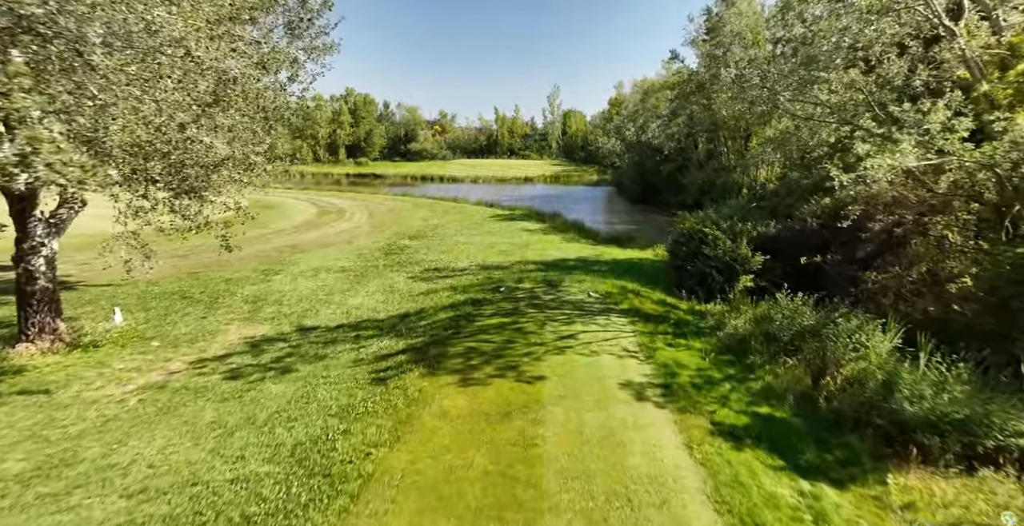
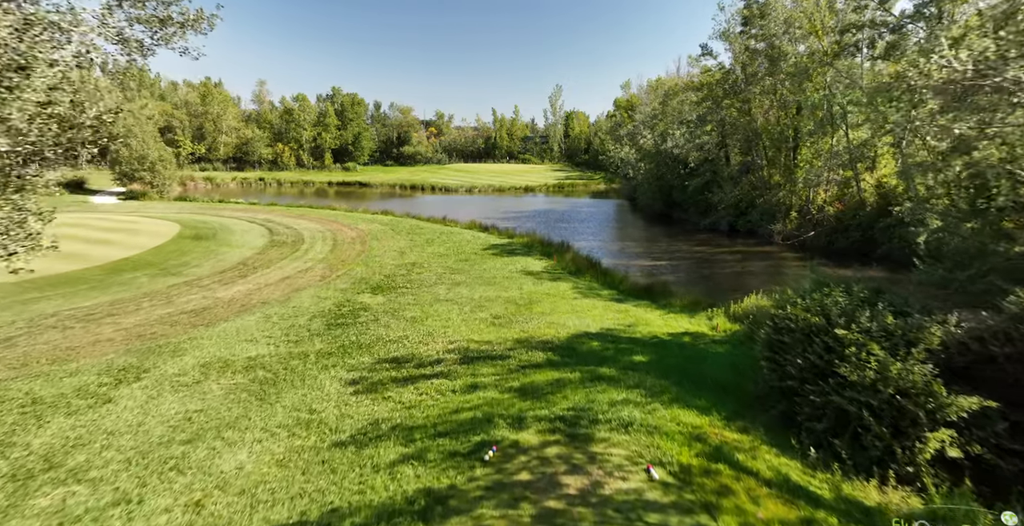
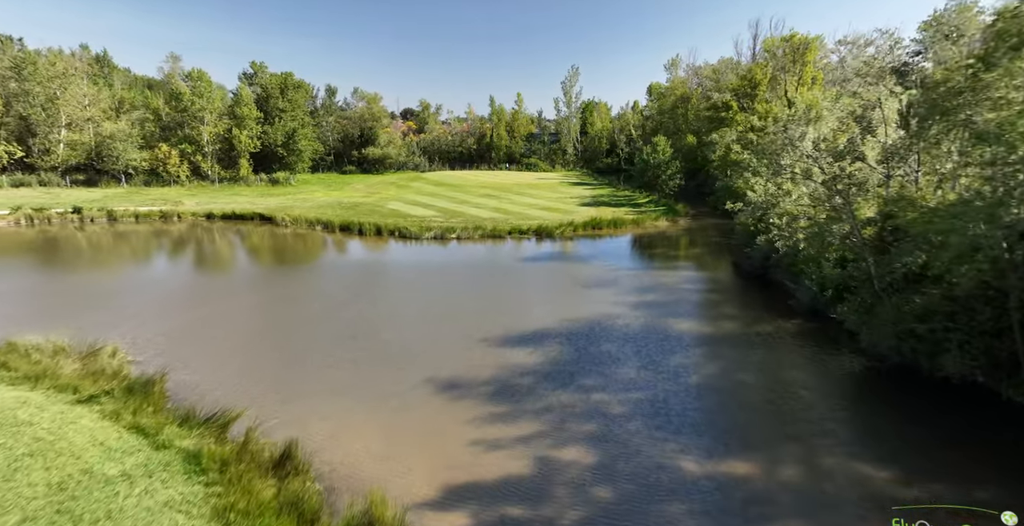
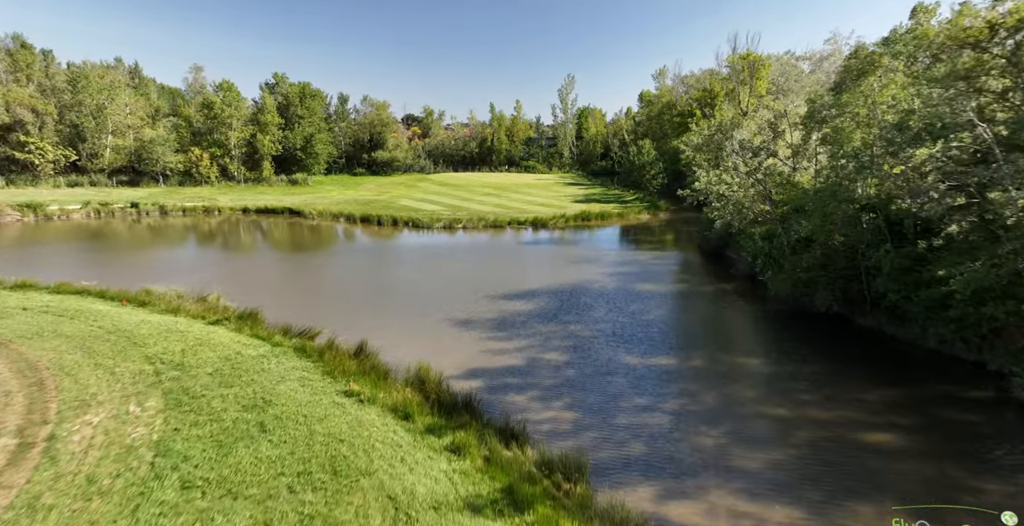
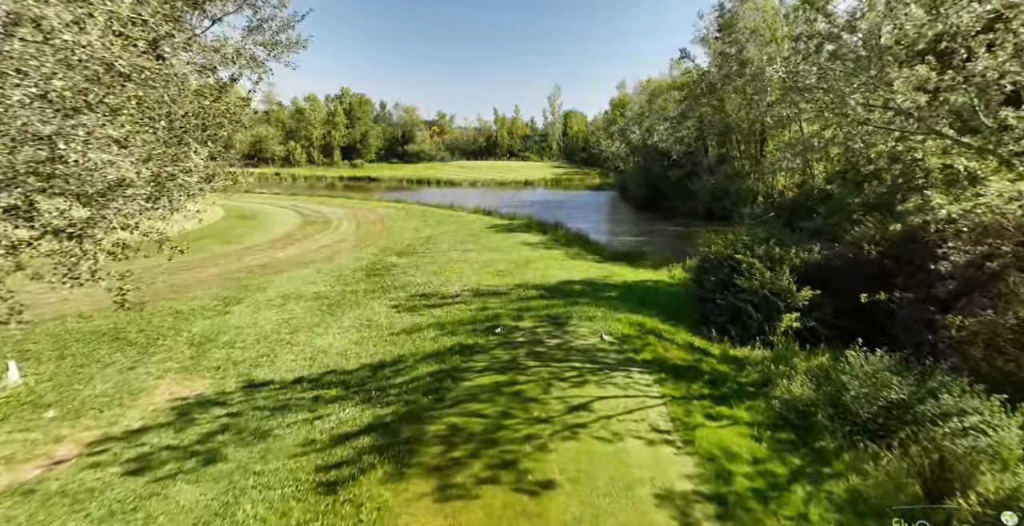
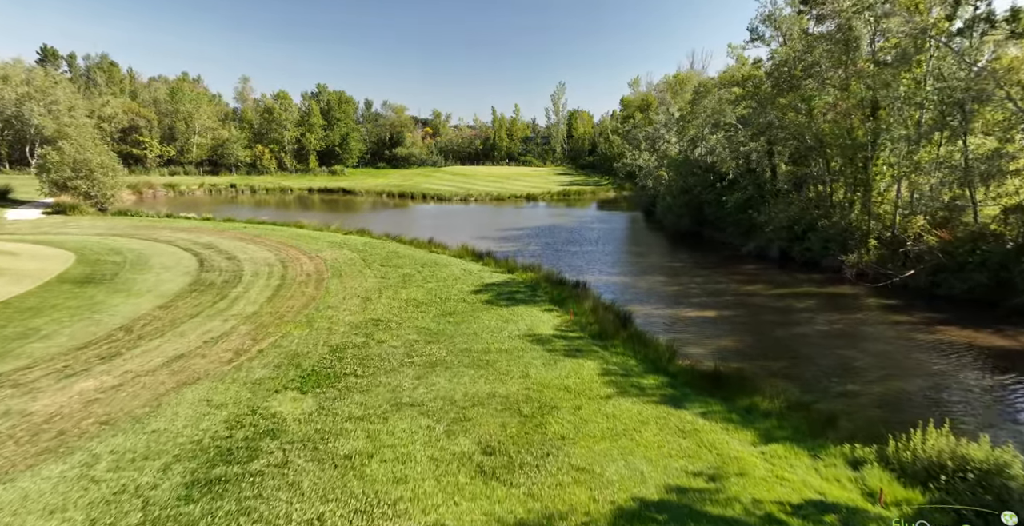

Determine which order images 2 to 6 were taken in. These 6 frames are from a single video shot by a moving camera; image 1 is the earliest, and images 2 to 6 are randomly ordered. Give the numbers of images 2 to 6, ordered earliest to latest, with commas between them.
5, 2, 6, 4, 3
